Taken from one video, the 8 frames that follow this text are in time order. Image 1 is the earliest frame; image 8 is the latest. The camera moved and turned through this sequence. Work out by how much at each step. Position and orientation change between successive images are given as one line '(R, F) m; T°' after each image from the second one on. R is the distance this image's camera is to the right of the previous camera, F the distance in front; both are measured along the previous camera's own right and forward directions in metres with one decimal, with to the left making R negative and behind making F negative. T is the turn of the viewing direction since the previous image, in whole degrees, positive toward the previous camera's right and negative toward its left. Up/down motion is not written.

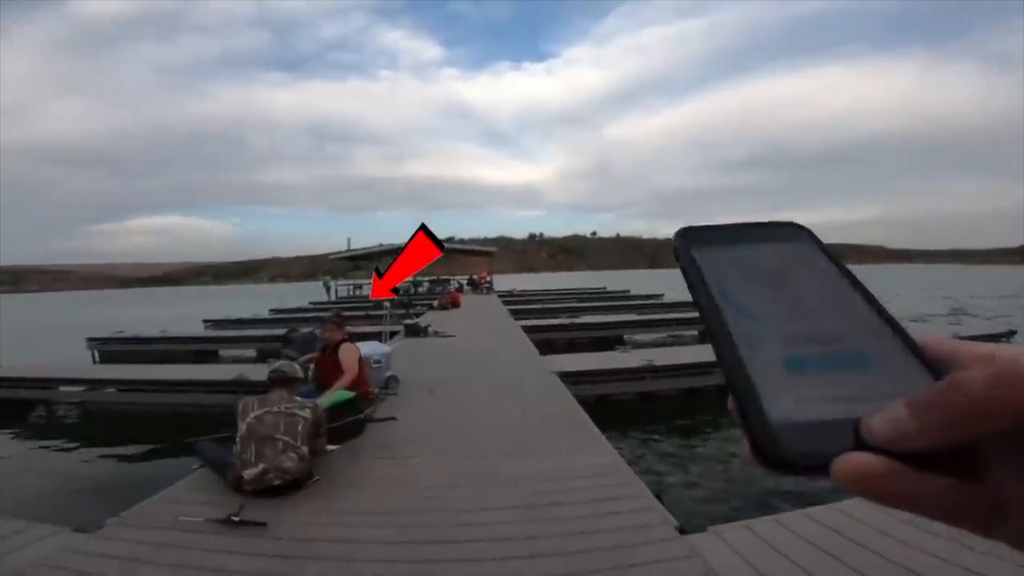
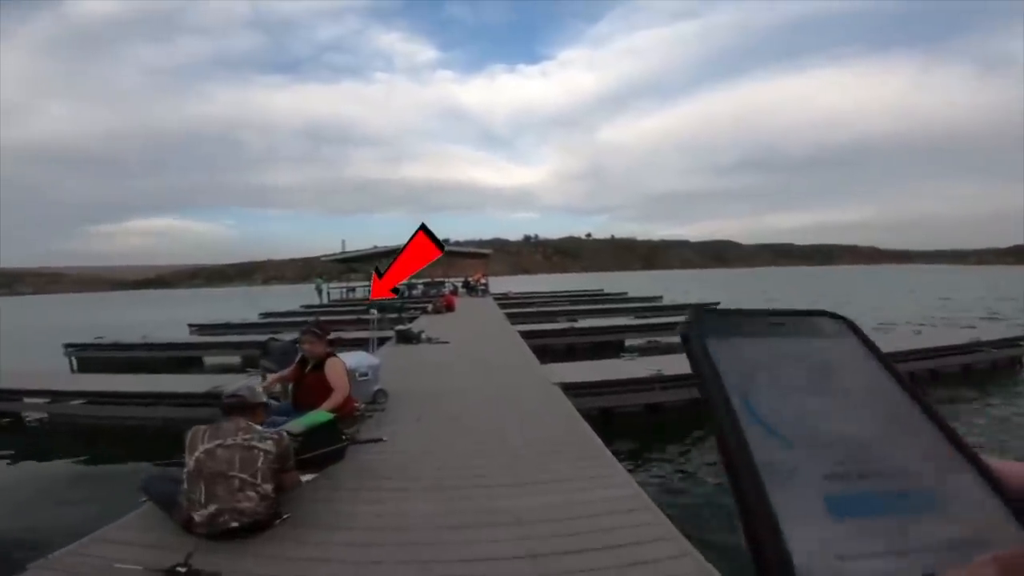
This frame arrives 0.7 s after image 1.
(0.0, +0.6) m; 0°
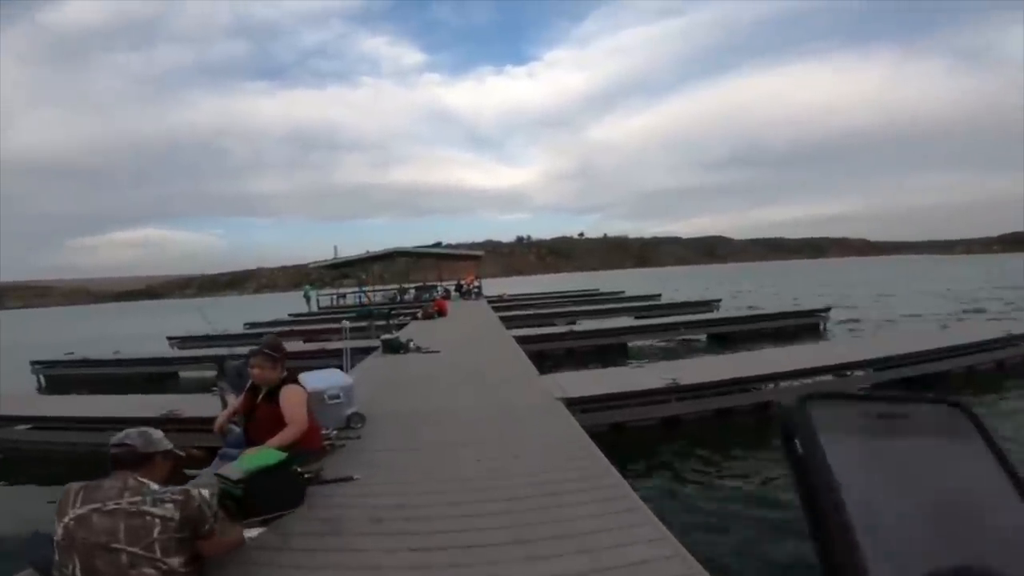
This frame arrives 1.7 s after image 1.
(0.0, +0.9) m; +1°
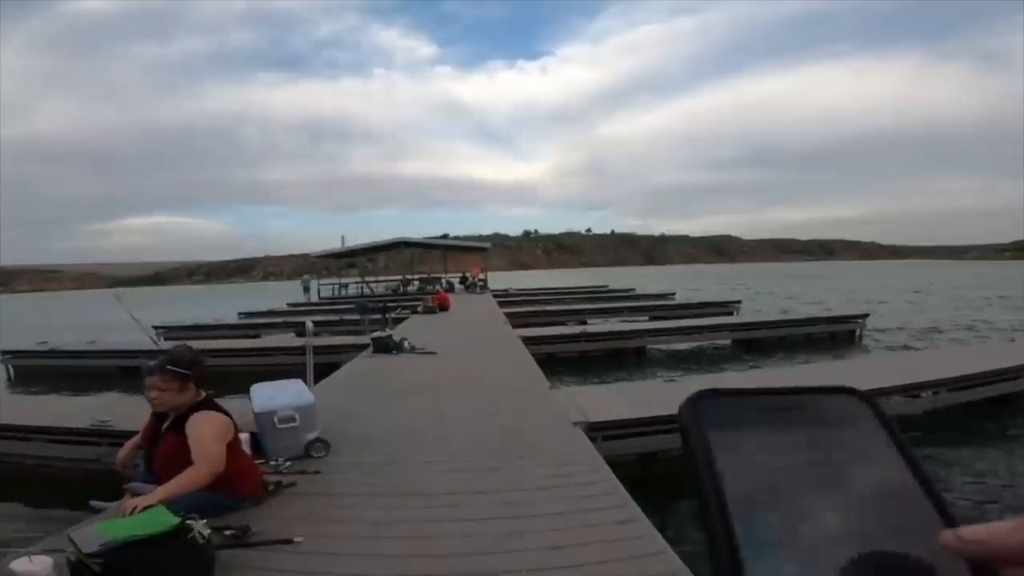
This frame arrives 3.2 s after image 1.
(0.0, +1.2) m; -1°
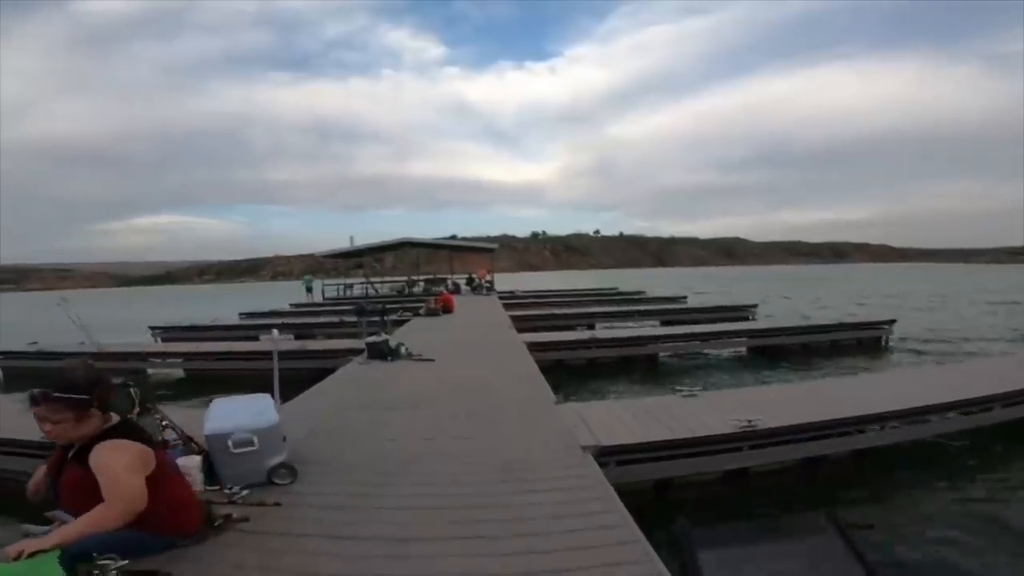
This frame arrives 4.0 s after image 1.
(0.0, +0.6) m; -1°
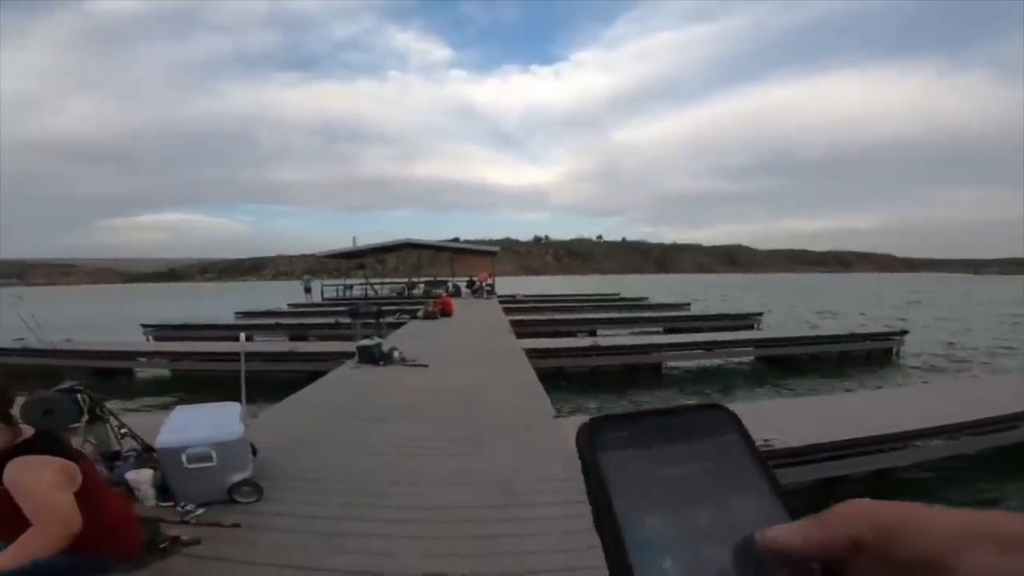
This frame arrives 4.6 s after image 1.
(0.0, +0.4) m; 0°
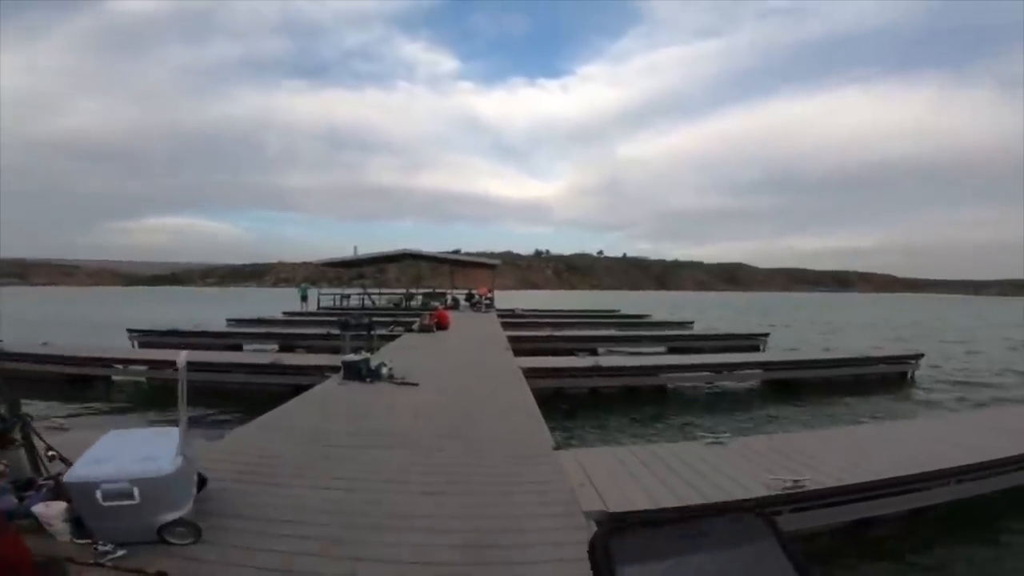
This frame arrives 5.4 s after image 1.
(0.0, +0.5) m; 0°
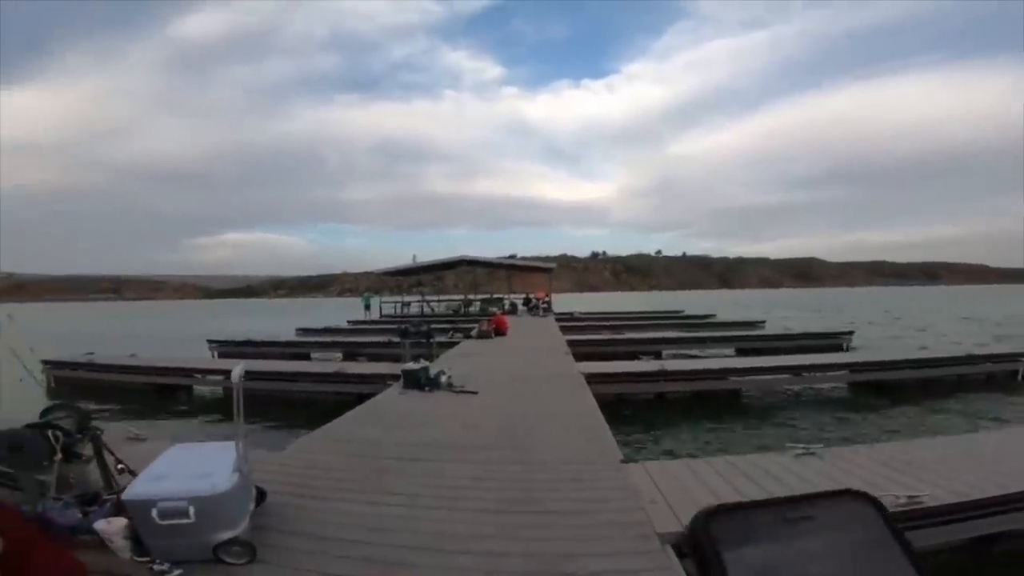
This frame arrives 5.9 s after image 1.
(0.0, +0.3) m; -5°
